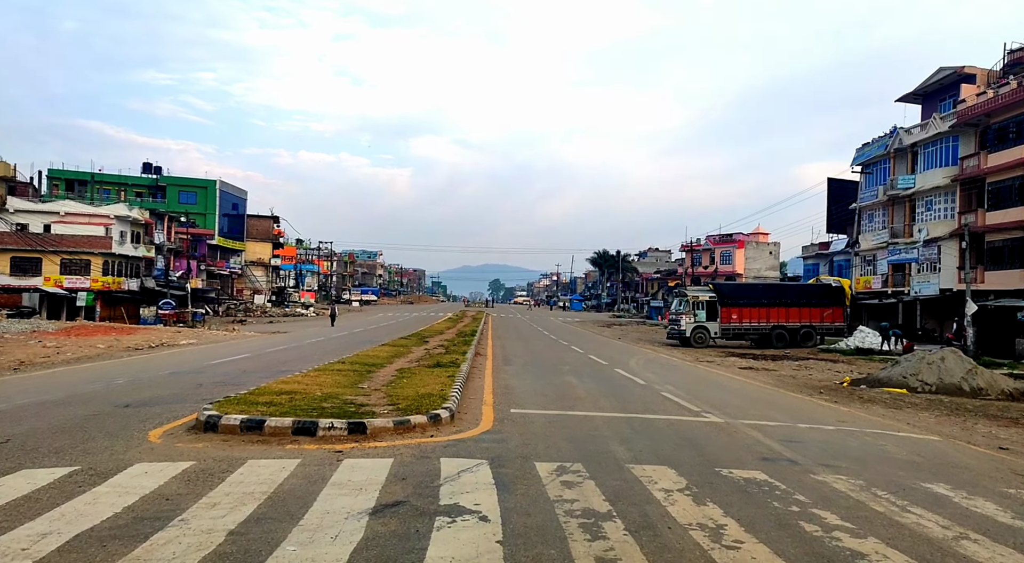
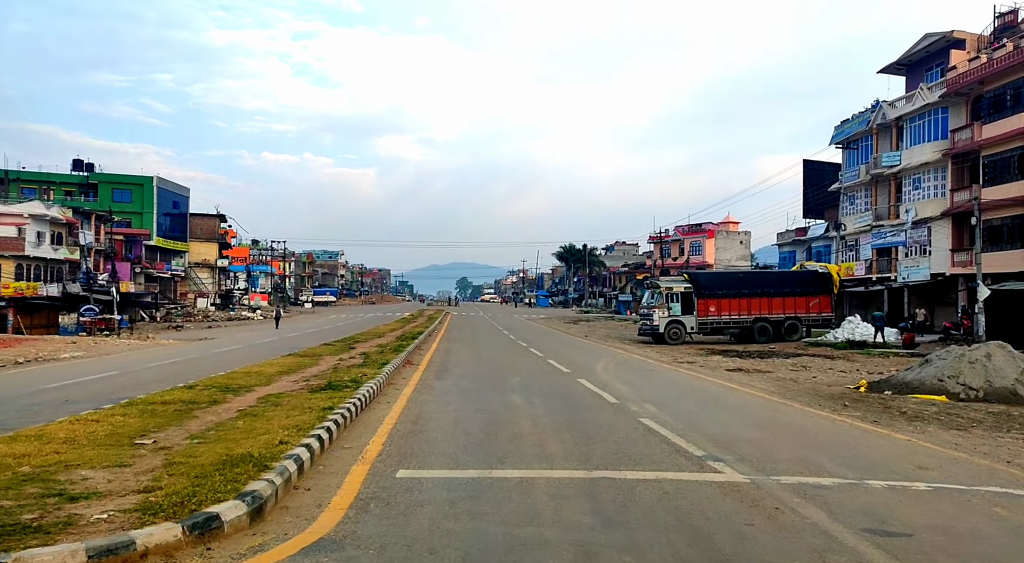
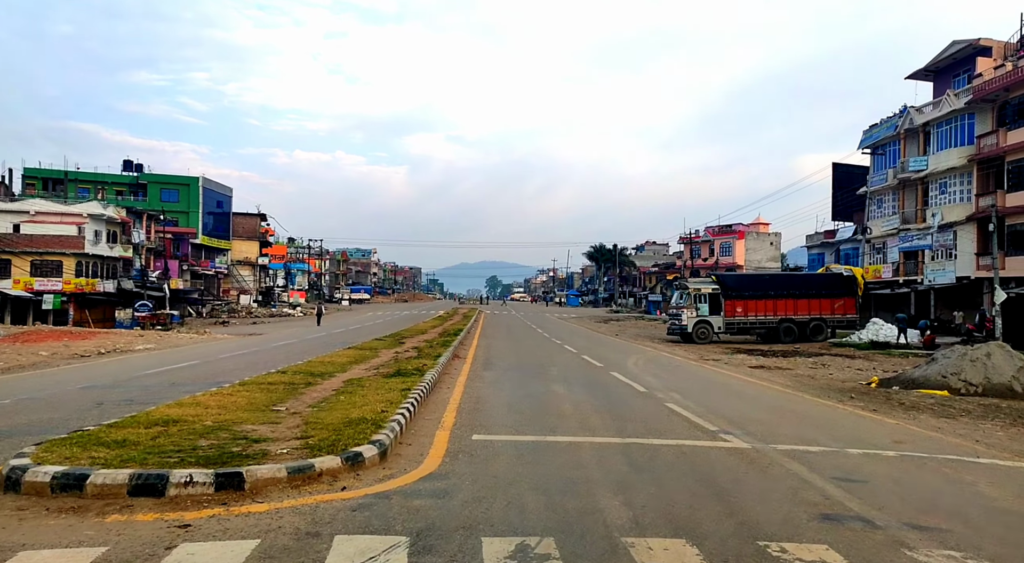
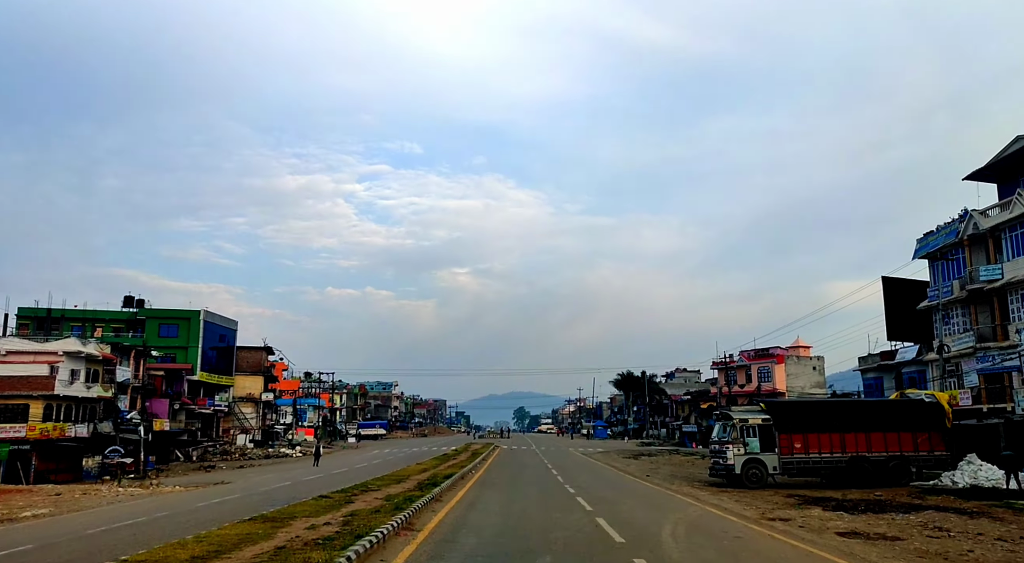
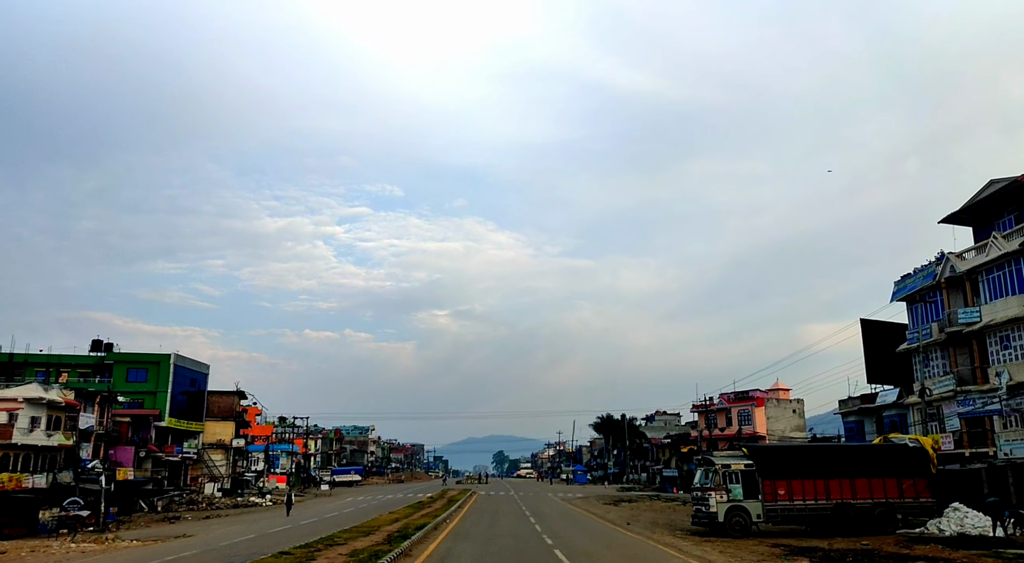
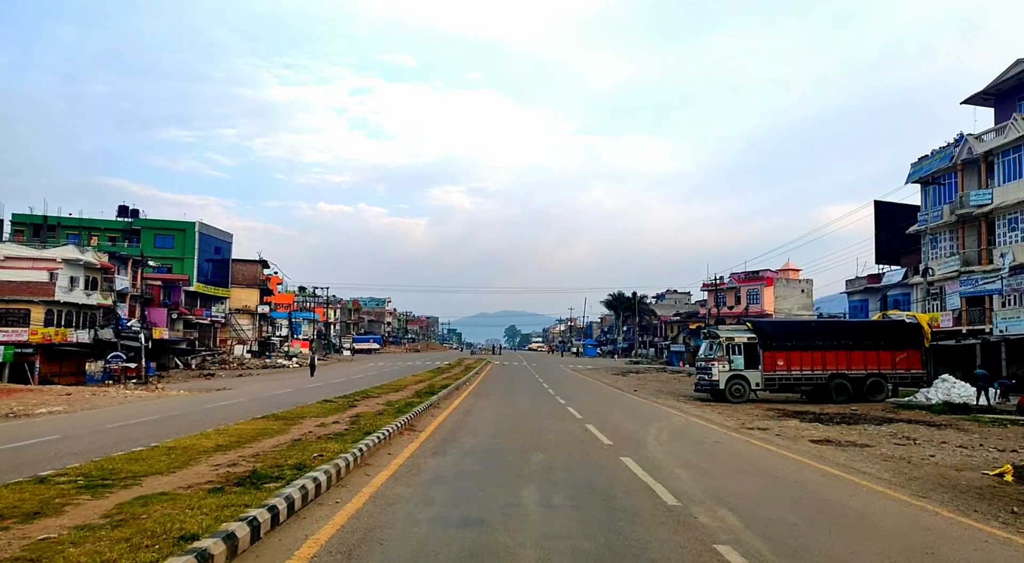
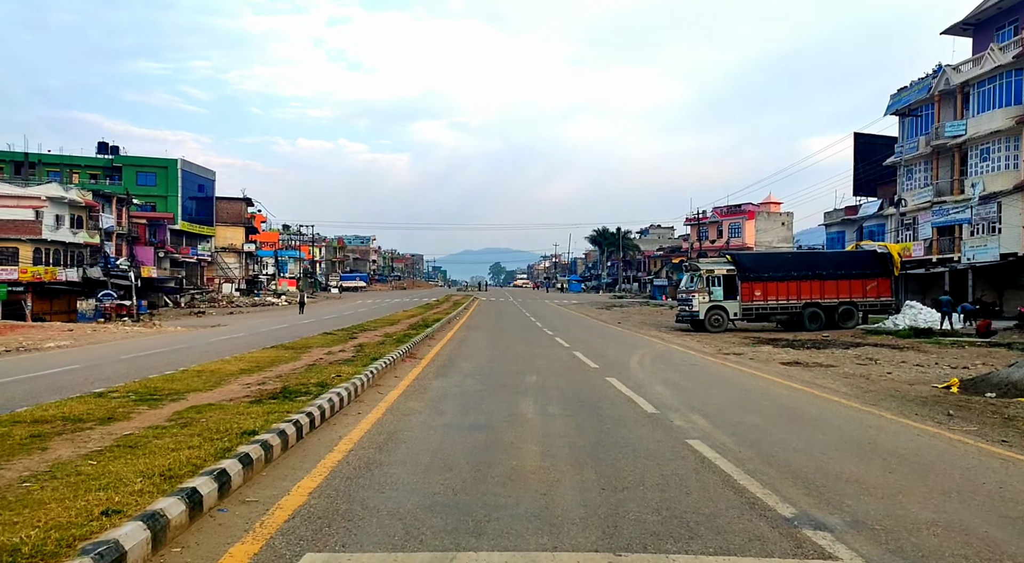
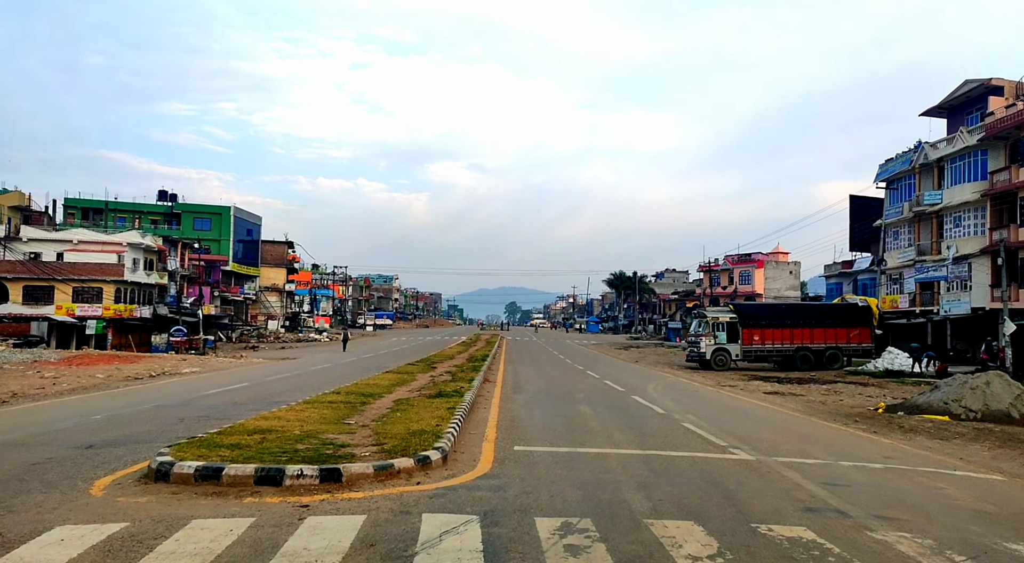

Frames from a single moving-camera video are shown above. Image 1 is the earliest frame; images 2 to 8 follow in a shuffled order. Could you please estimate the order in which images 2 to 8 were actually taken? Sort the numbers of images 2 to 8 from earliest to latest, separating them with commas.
8, 3, 2, 7, 6, 4, 5
